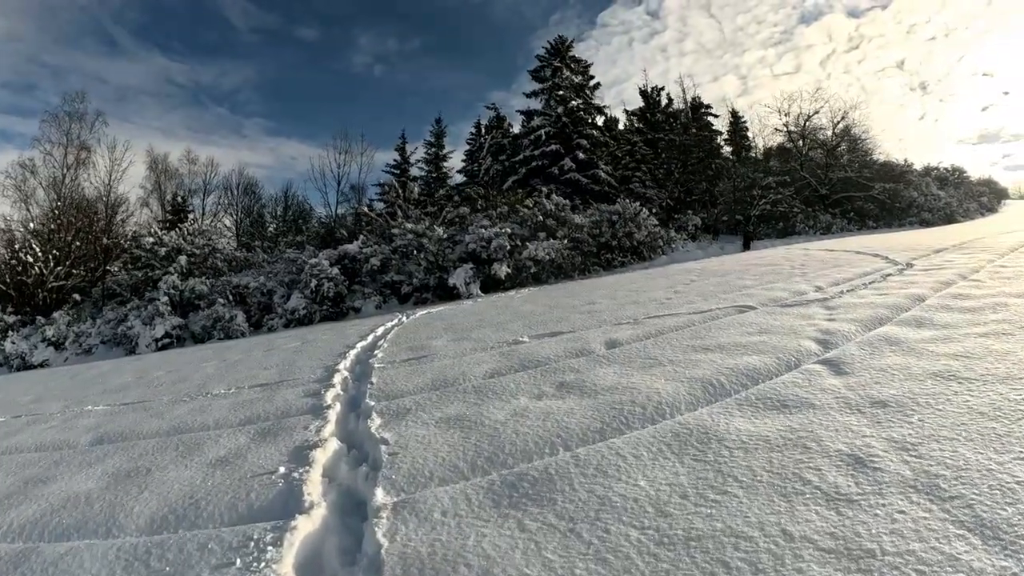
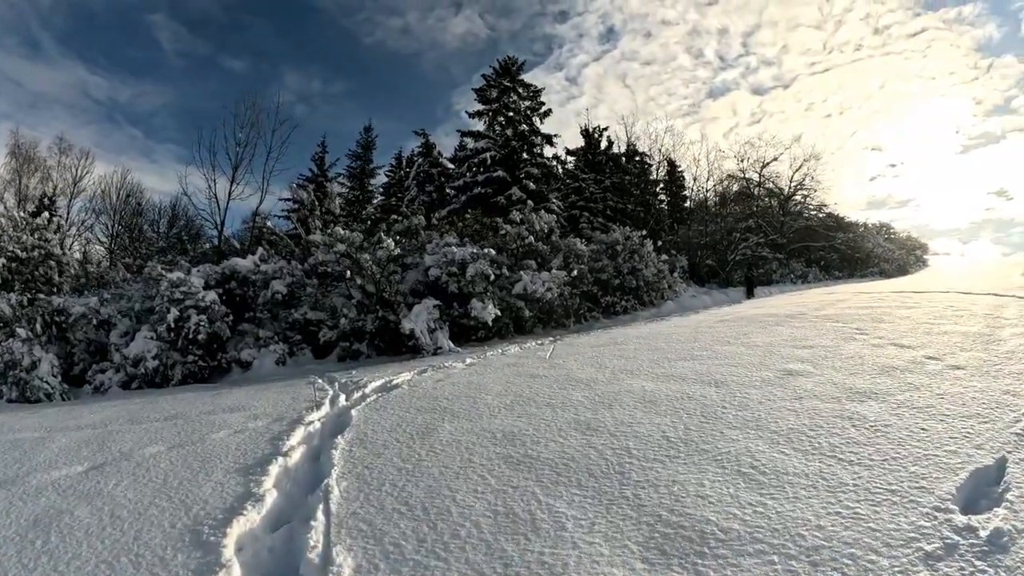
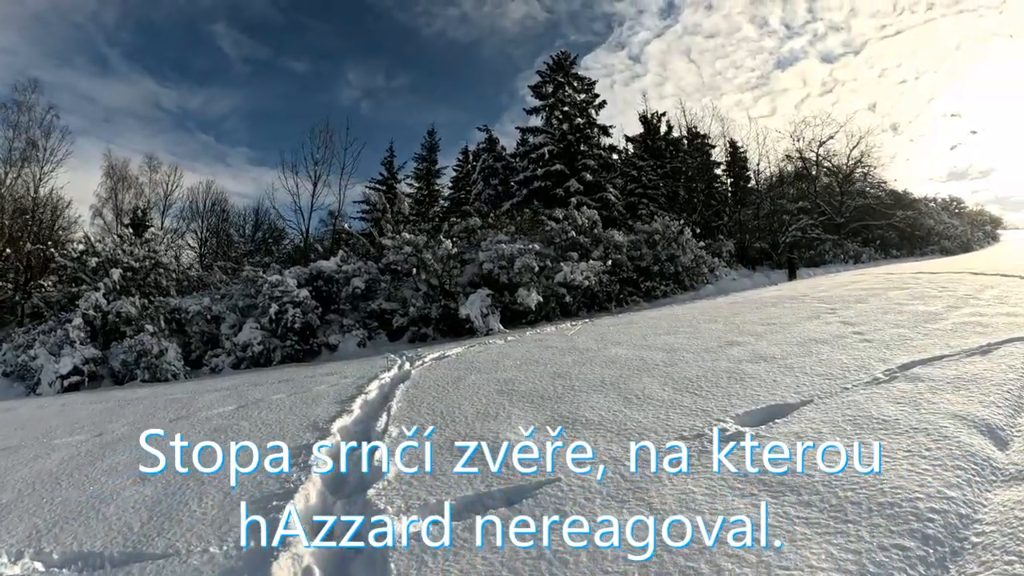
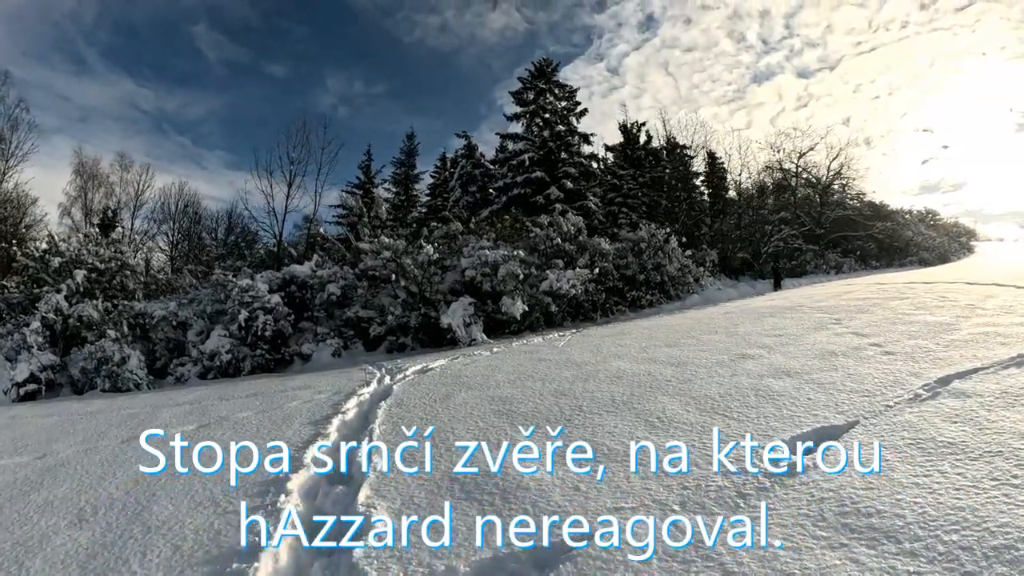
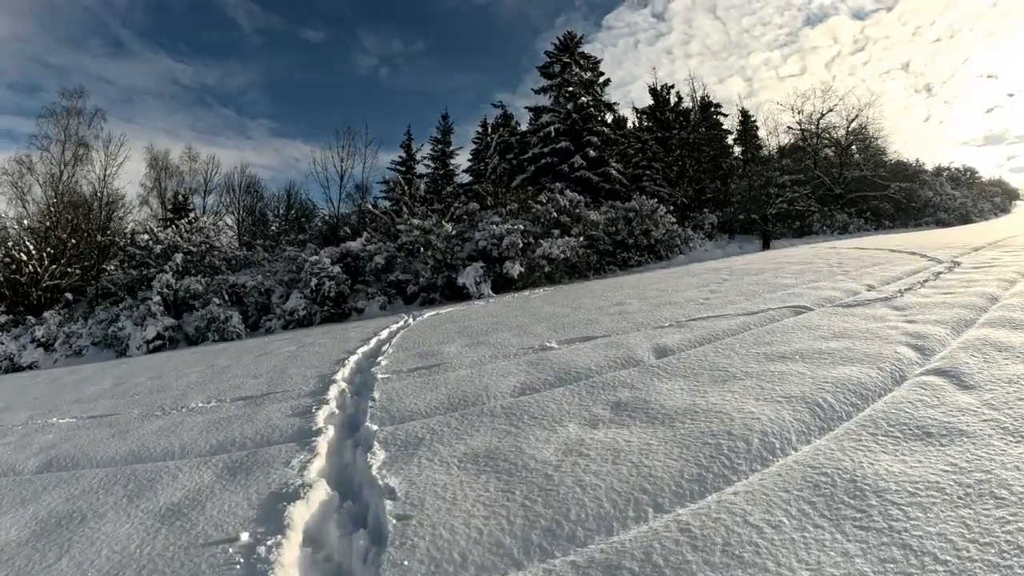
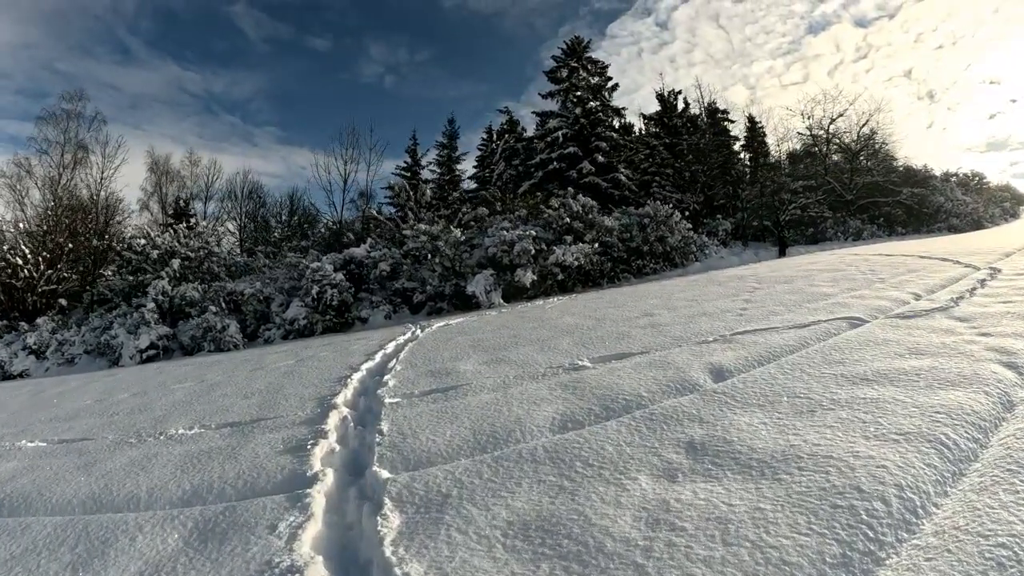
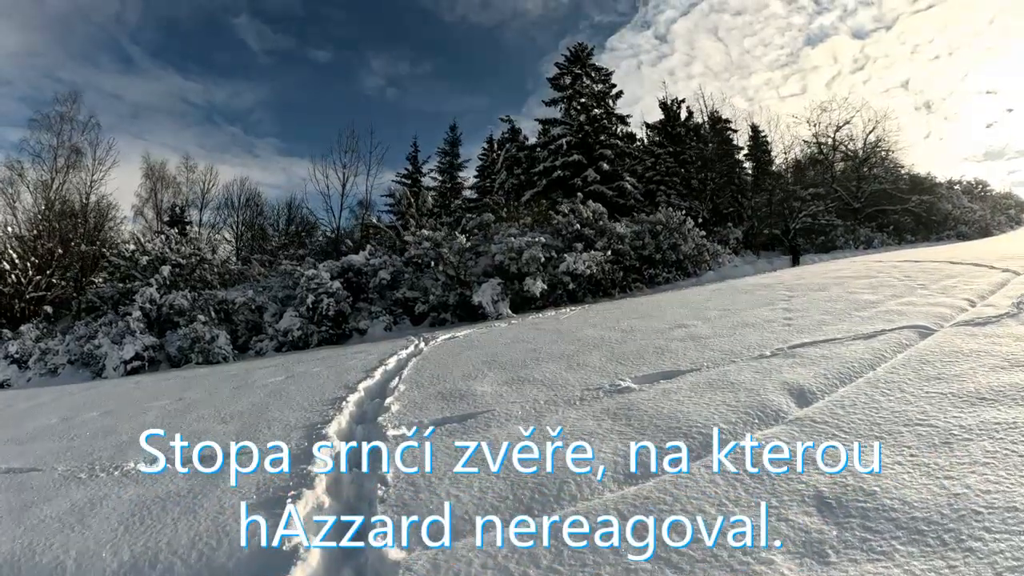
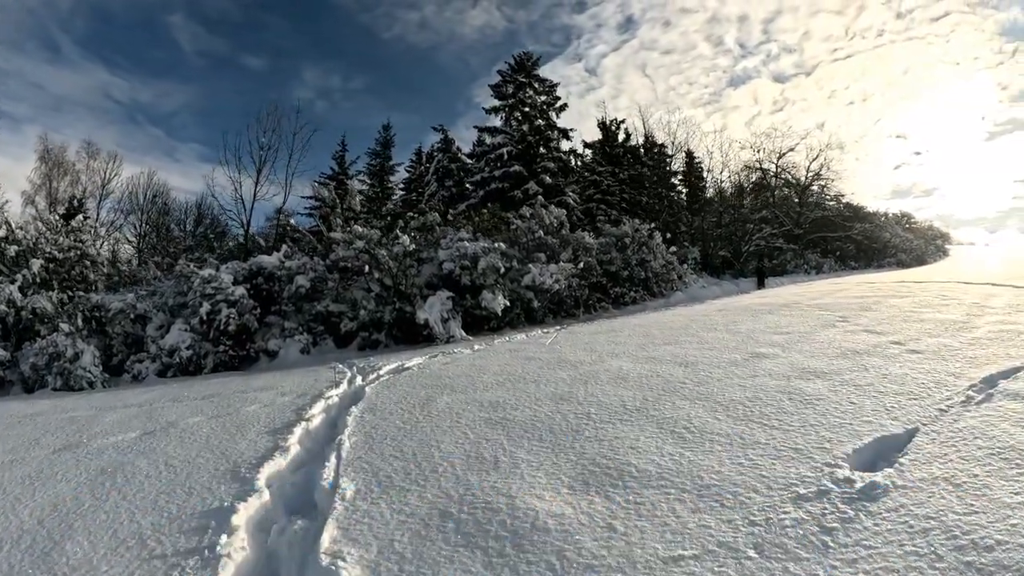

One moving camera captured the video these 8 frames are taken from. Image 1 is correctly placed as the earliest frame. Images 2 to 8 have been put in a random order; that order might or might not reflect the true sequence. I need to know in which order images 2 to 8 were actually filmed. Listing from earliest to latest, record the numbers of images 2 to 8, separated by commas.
5, 6, 7, 3, 4, 8, 2
